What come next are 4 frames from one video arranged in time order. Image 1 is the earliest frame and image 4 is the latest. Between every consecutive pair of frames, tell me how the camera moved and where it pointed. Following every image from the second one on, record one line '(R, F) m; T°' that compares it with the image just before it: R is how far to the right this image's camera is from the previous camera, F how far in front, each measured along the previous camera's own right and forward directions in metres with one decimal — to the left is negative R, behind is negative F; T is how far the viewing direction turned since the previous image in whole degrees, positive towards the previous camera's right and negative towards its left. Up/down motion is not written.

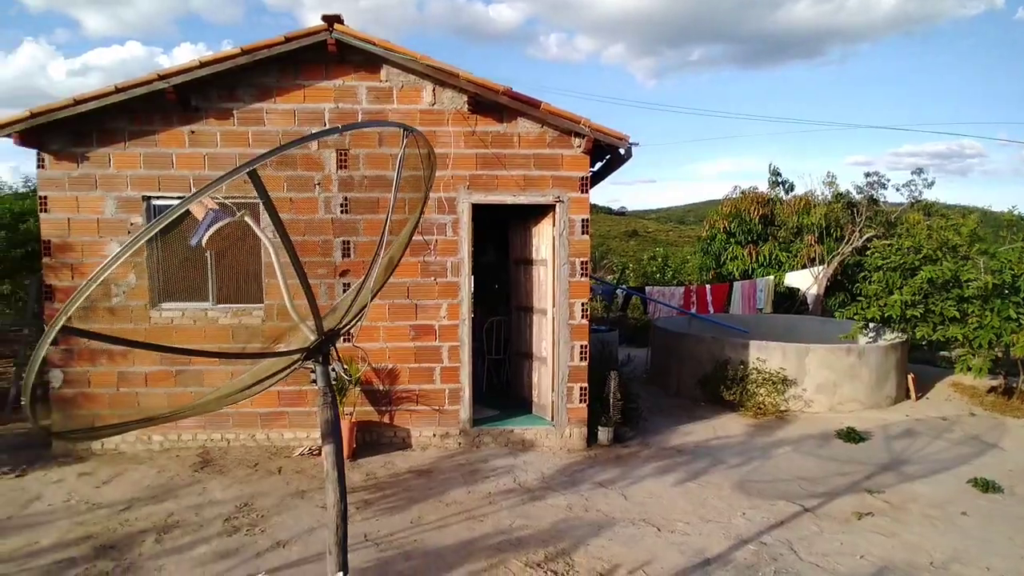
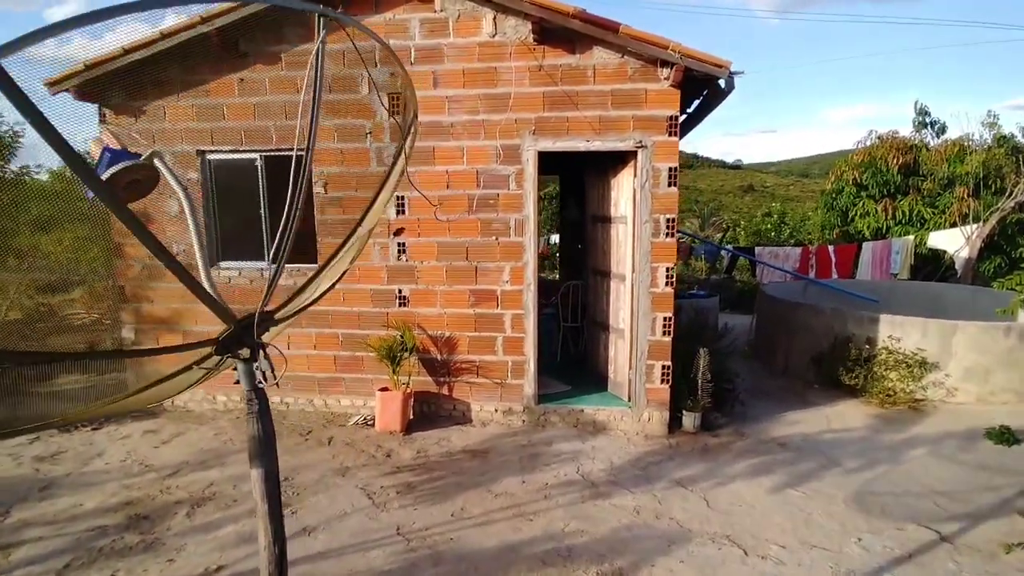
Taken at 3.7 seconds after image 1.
(+0.3, +0.7) m; -10°
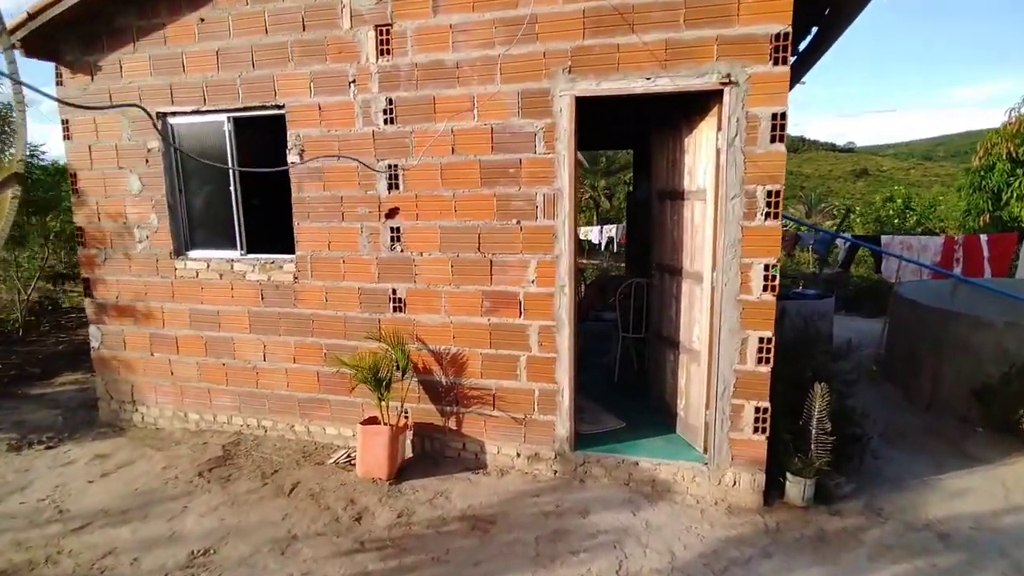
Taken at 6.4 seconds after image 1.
(+0.4, +1.4) m; -9°
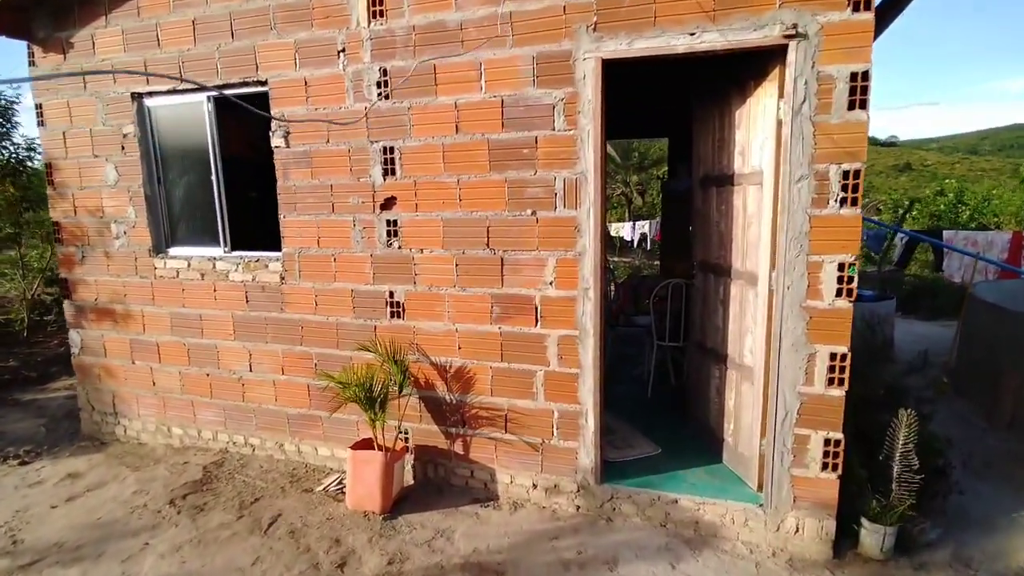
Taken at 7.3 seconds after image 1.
(+0.1, +0.6) m; -3°
